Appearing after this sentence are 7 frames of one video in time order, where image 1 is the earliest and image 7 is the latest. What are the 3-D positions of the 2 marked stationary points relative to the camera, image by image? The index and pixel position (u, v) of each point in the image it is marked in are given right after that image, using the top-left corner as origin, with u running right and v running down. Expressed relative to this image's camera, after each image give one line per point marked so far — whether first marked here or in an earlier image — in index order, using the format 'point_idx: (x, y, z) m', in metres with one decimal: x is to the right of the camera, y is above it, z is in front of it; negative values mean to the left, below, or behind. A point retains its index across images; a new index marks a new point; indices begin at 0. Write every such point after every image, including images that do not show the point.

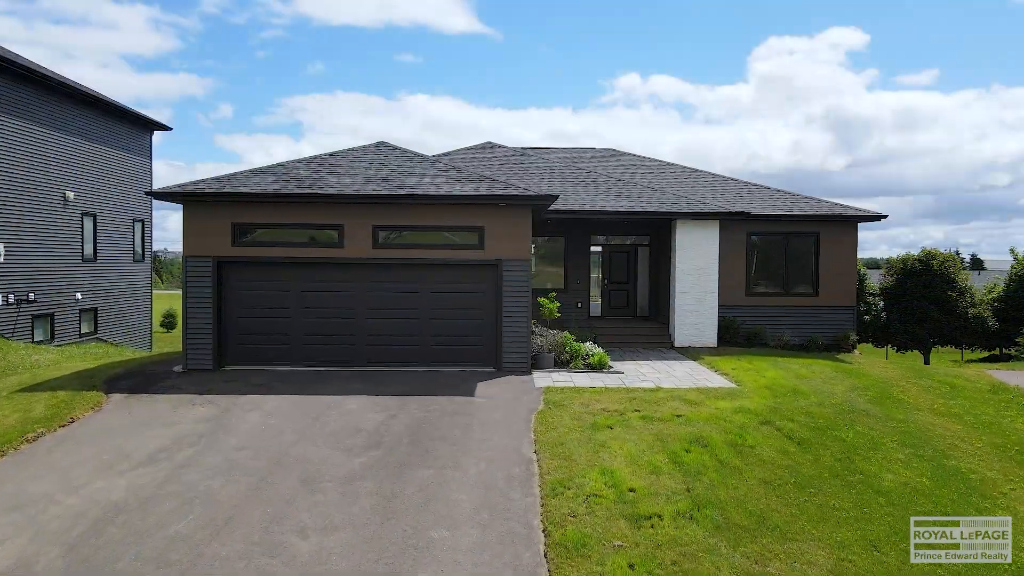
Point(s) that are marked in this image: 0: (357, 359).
0: (-2.4, -1.1, +11.2) m
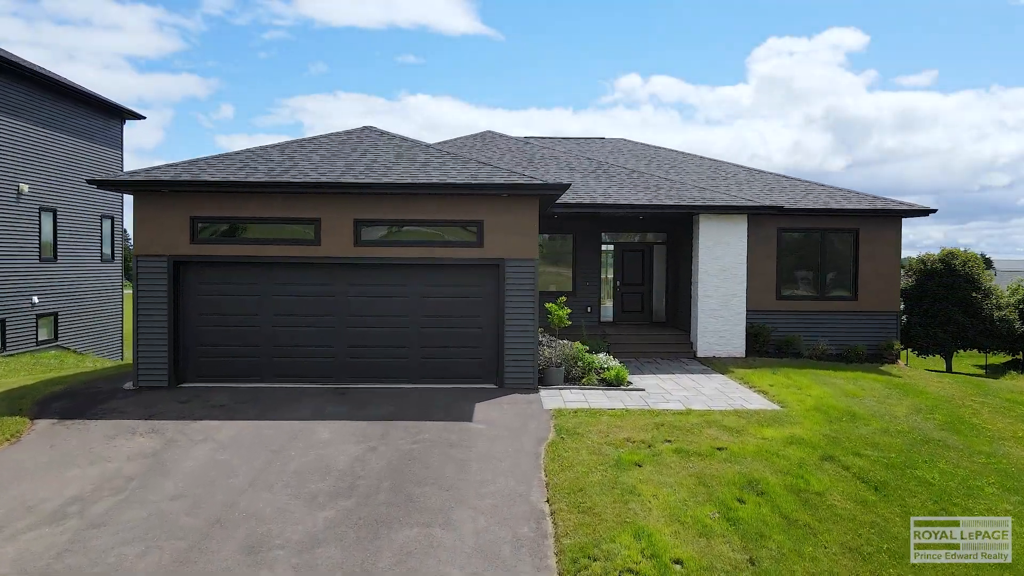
0: (-2.3, -1.2, +9.7) m
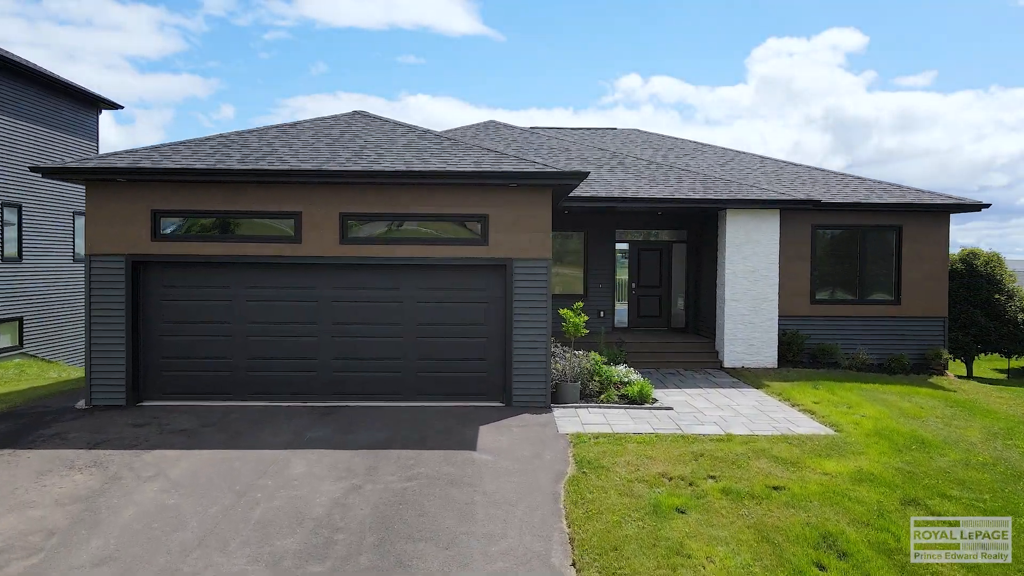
0: (-2.2, -1.2, +8.4) m
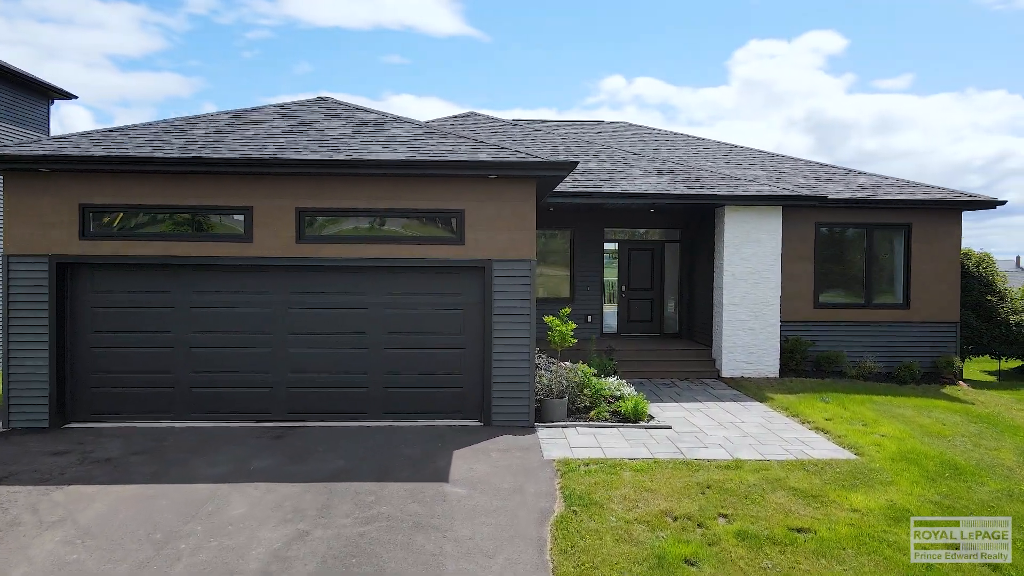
0: (-2.4, -1.2, +7.5) m
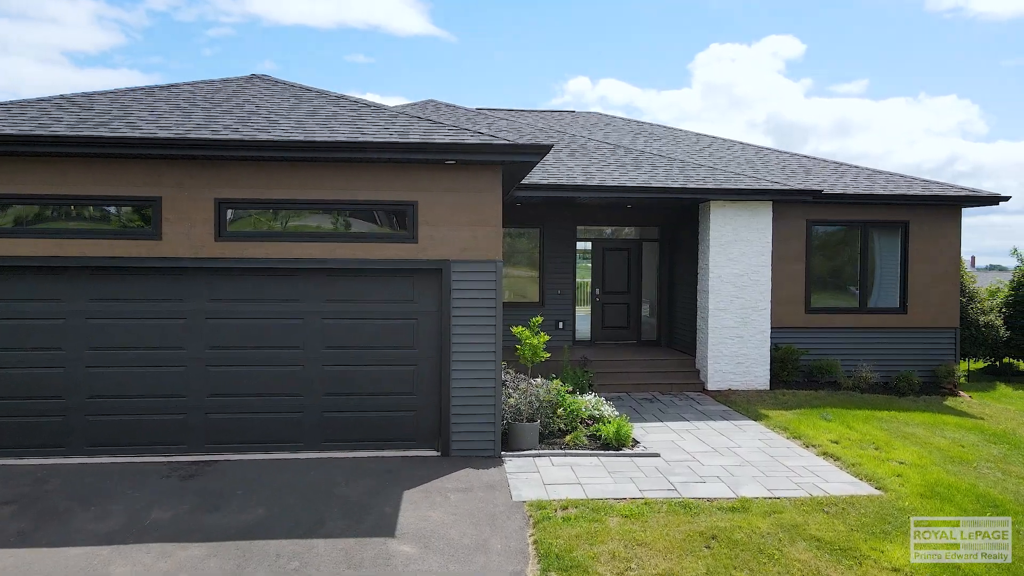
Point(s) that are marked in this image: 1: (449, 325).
0: (-2.8, -1.3, +6.3) m
1: (-0.5, -0.3, +6.4) m
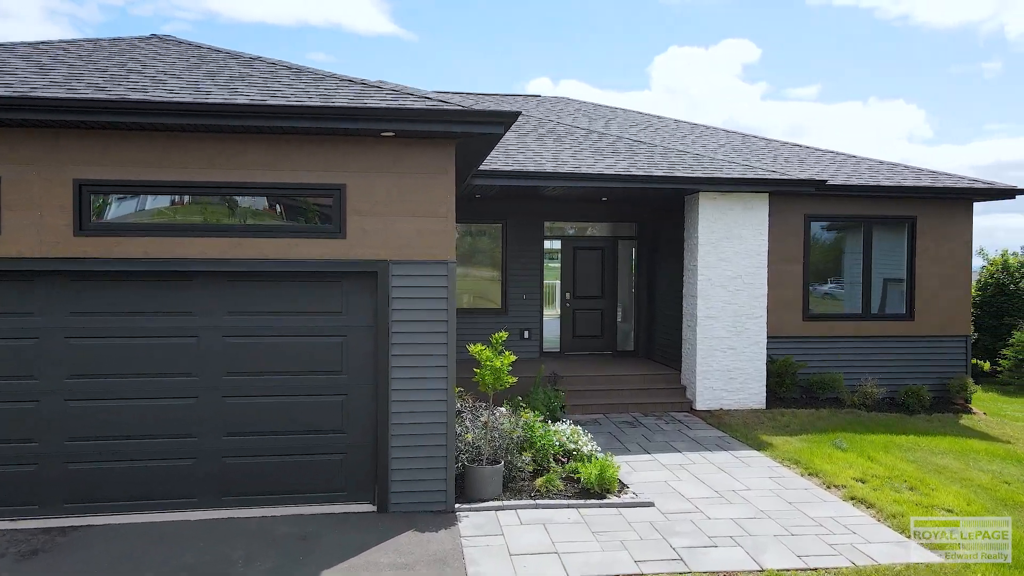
0: (-3.0, -1.4, +4.8) m
1: (-0.8, -0.4, +5.0) m
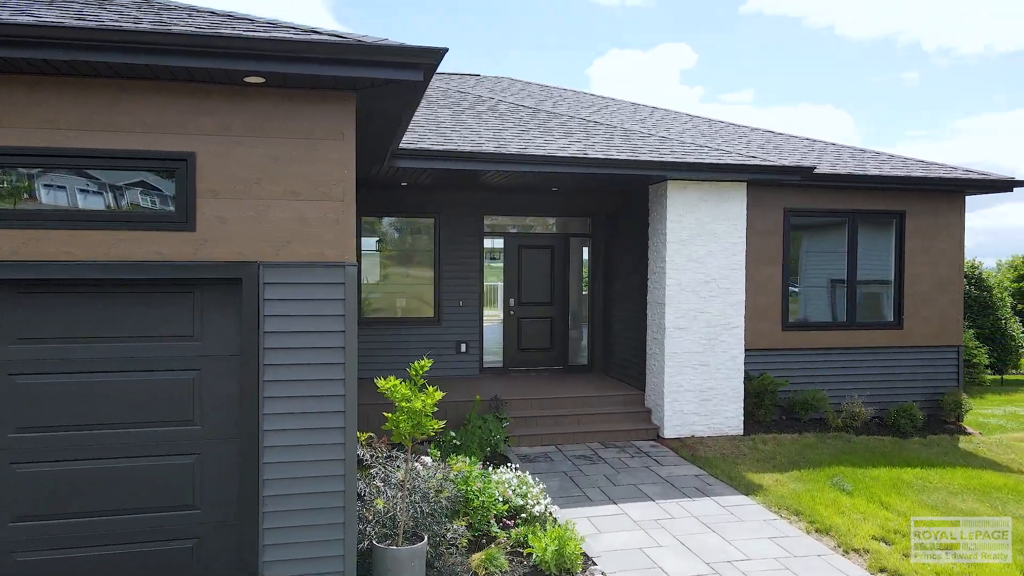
0: (-3.4, -1.4, +3.1) m
1: (-1.2, -0.4, +3.5) m
